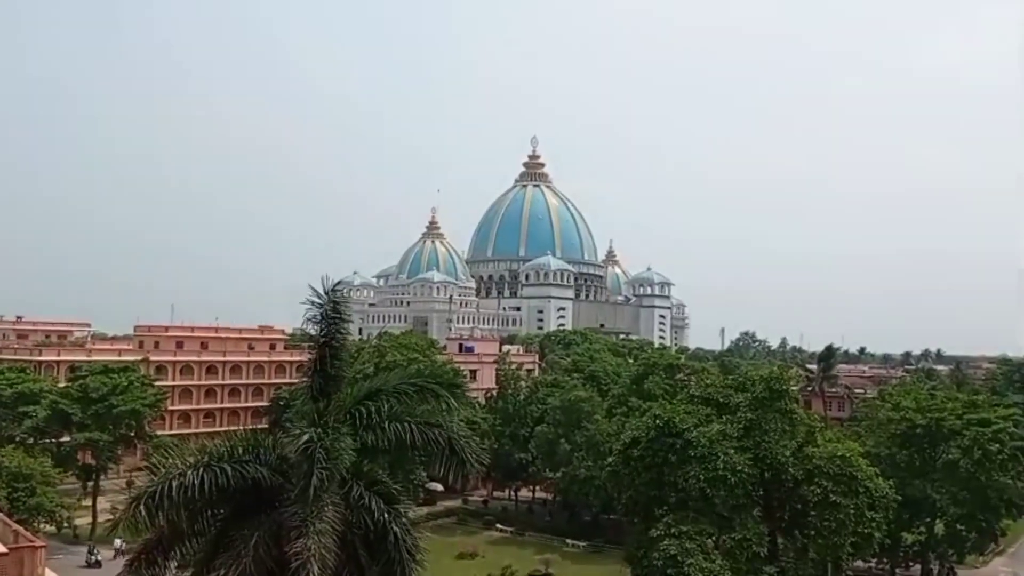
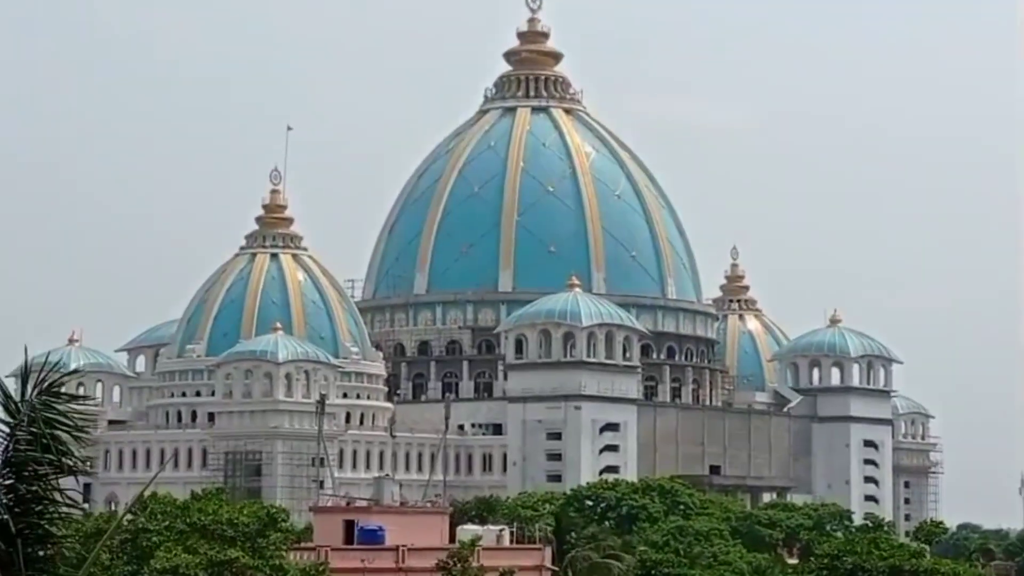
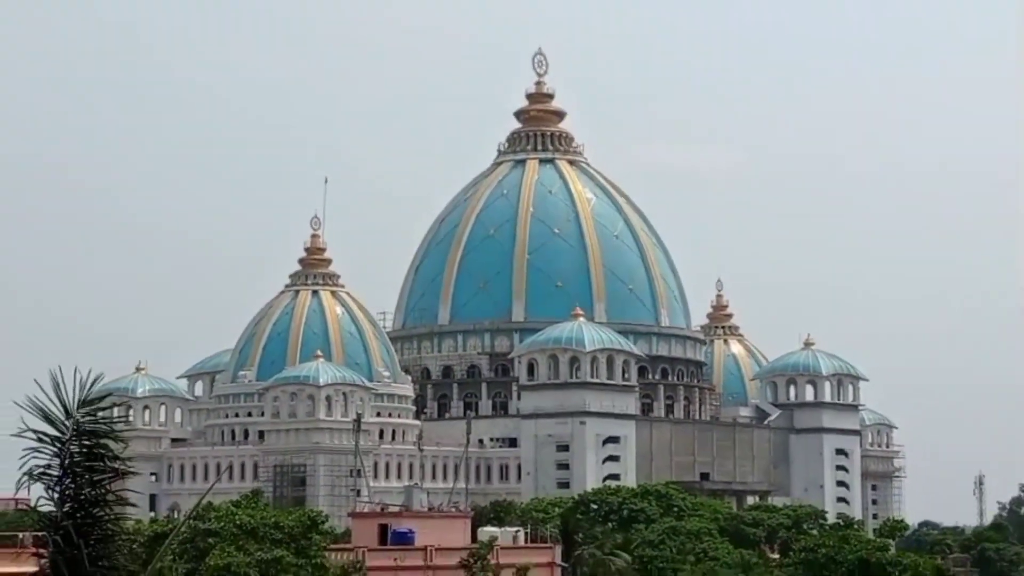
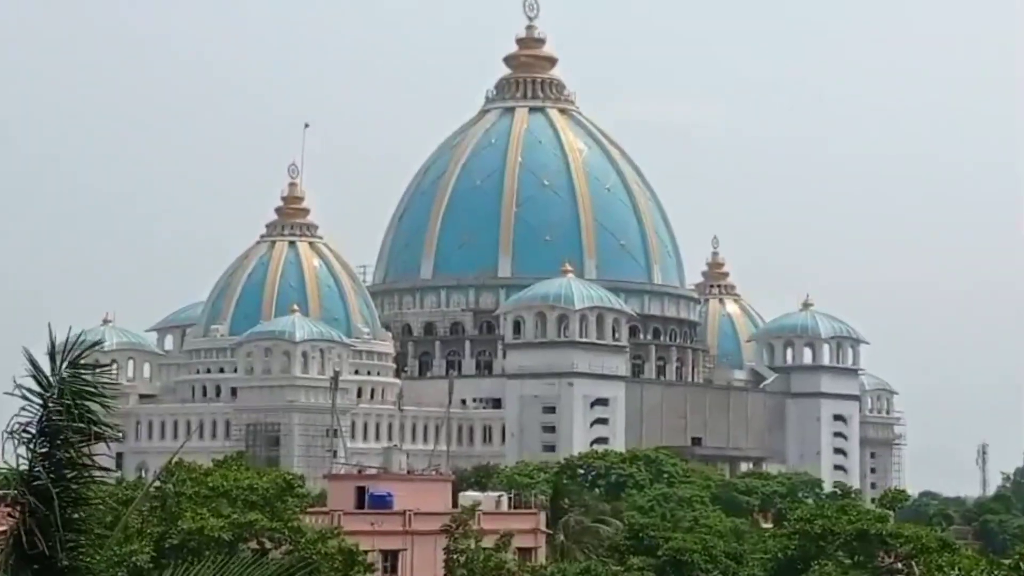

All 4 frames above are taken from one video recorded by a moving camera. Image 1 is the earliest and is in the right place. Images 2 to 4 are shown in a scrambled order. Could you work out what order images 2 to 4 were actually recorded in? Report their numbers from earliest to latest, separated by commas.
4, 2, 3
